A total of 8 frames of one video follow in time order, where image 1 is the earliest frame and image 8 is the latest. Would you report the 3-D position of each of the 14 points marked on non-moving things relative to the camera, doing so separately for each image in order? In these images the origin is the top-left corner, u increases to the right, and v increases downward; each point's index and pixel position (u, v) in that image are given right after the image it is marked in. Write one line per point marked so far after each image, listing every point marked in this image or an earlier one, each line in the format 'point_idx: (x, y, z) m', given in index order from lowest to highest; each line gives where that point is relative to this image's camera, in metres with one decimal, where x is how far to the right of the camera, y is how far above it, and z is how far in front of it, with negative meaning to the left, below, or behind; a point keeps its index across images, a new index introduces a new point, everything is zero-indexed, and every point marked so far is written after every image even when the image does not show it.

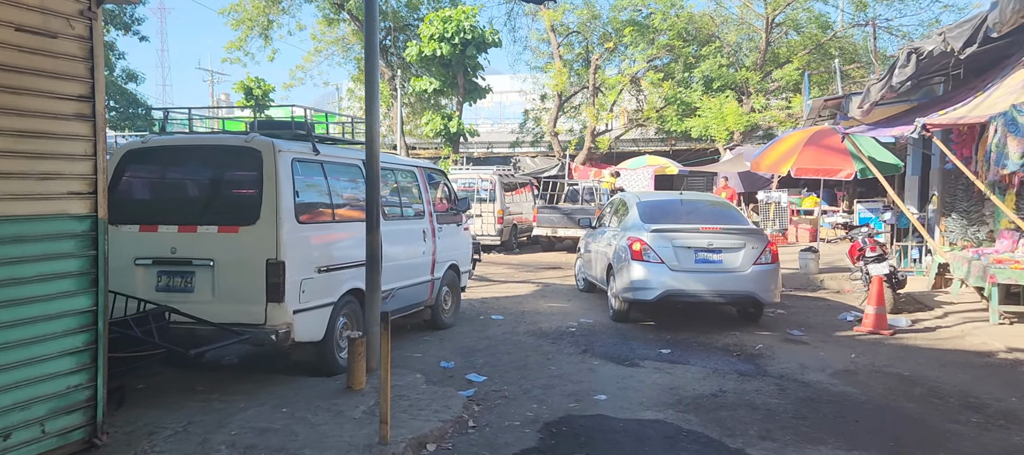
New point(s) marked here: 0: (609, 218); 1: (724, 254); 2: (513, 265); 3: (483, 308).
0: (+1.3, +0.2, +11.5) m
1: (+2.2, -0.3, +9.0) m
2: (0.0, -0.8, +16.6) m
3: (-0.4, -1.1, +10.3) m
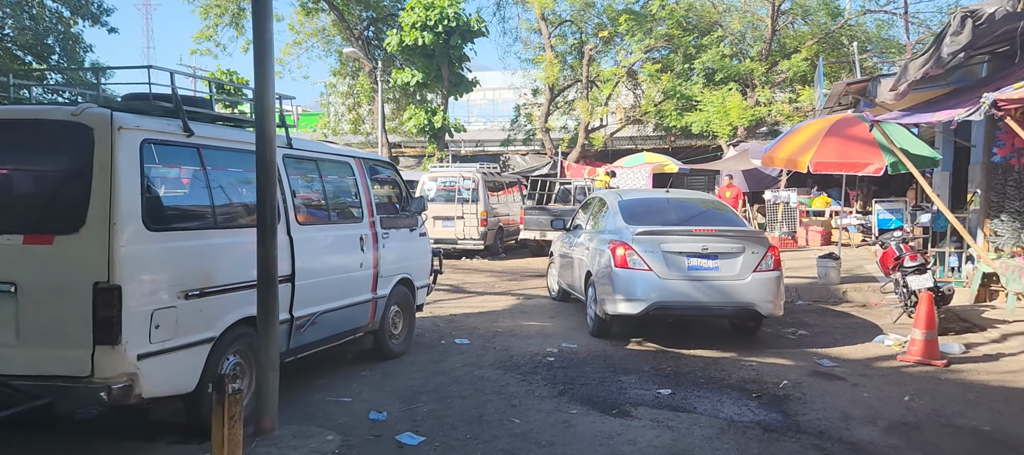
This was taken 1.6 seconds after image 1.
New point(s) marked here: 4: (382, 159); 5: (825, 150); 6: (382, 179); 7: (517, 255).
0: (+1.0, +0.1, +9.9) m
1: (+1.9, -0.3, +7.4) m
2: (-0.3, -0.9, +15.0) m
3: (-0.7, -1.1, +8.7) m
4: (-1.2, +0.6, +7.2) m
5: (+3.8, +1.0, +9.6) m
6: (-1.2, +0.4, +7.2) m
7: (+0.1, -0.6, +18.5) m
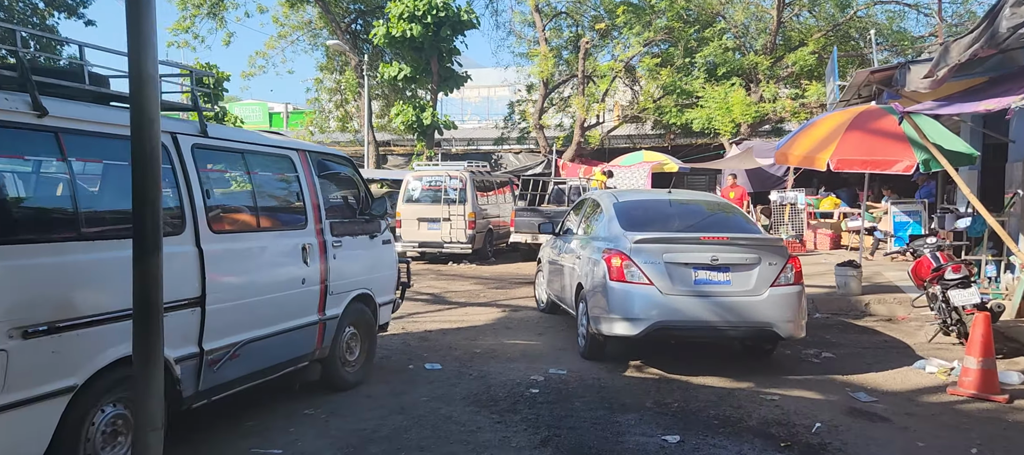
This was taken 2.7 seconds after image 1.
0: (+0.8, +0.1, +8.8) m
1: (+1.8, -0.4, +6.3) m
2: (-0.5, -0.9, +13.9) m
3: (-0.9, -1.2, +7.6) m
4: (-1.4, +0.6, +6.1) m
5: (+3.6, +0.9, +8.6) m
6: (-1.4, +0.4, +6.1) m
7: (-0.1, -0.7, +17.4) m
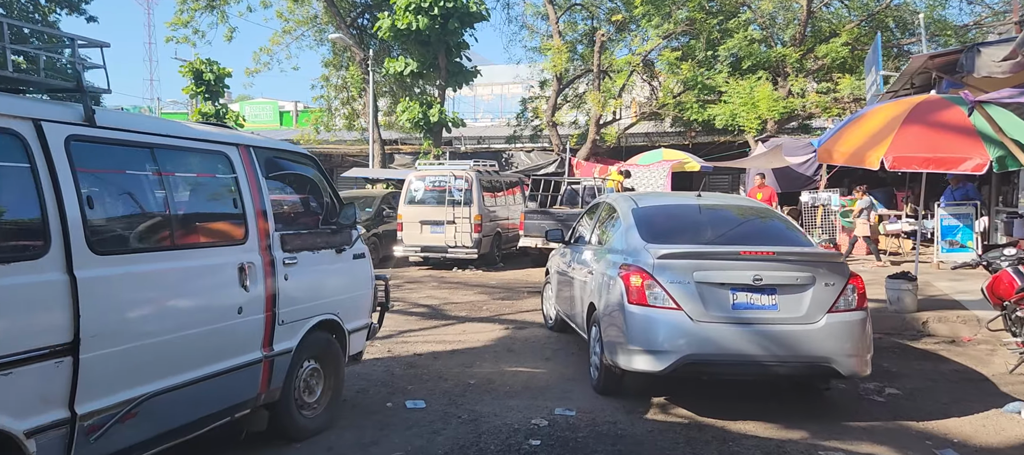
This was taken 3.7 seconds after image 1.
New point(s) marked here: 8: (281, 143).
0: (+0.8, 0.0, +7.6) m
1: (+1.7, -0.4, +5.1) m
2: (-0.4, -1.0, +12.7) m
3: (-0.9, -1.2, +6.5) m
4: (-1.4, +0.5, +5.0) m
5: (+3.6, +0.8, +7.4) m
6: (-1.4, +0.3, +4.9) m
7: (+0.1, -0.8, +16.3) m
8: (-1.5, +0.5, +5.0) m
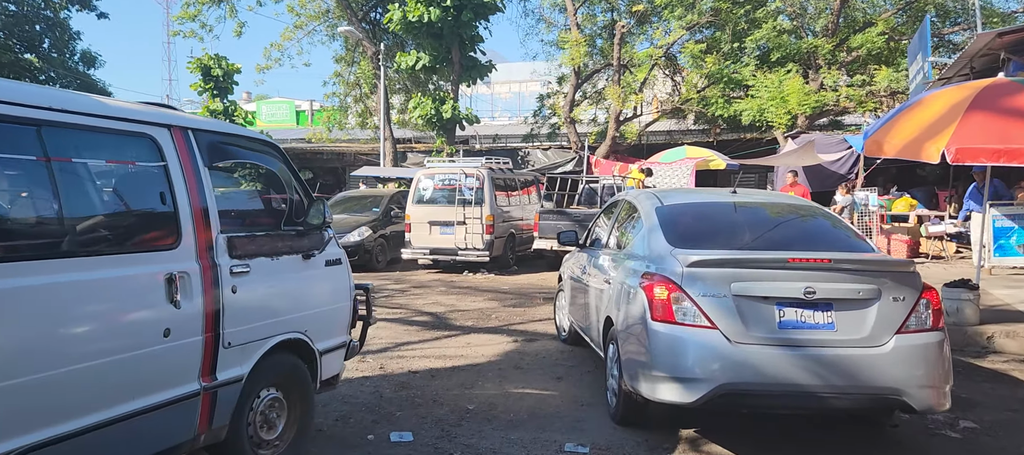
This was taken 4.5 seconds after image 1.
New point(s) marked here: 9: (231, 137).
0: (+0.9, 0.0, +6.8) m
1: (+1.7, -0.4, +4.2) m
2: (-0.2, -1.0, +11.9) m
3: (-0.8, -1.3, +5.6) m
4: (-1.4, +0.5, +4.2) m
5: (+3.7, +0.8, +6.4) m
6: (-1.4, +0.3, +4.1) m
7: (+0.4, -0.8, +15.4) m
8: (-1.5, +0.5, +4.2) m
9: (-1.5, +0.5, +4.1) m
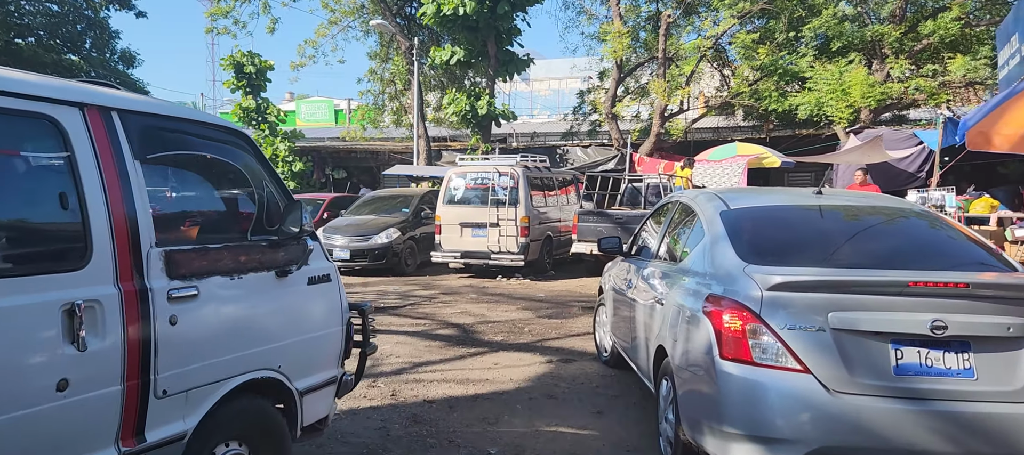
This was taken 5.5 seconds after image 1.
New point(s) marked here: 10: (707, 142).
0: (+1.1, -0.1, +5.7) m
1: (+1.8, -0.5, +3.2) m
2: (+0.3, -1.0, +10.9) m
3: (-0.7, -1.3, +4.7) m
4: (-1.3, +0.4, +3.3) m
5: (+3.9, +0.7, +5.3) m
6: (-1.3, +0.3, +3.2) m
7: (+1.1, -0.8, +14.4) m
8: (-1.3, +0.5, +3.3) m
9: (-1.4, +0.4, +3.2) m
10: (+4.8, +2.1, +19.5) m
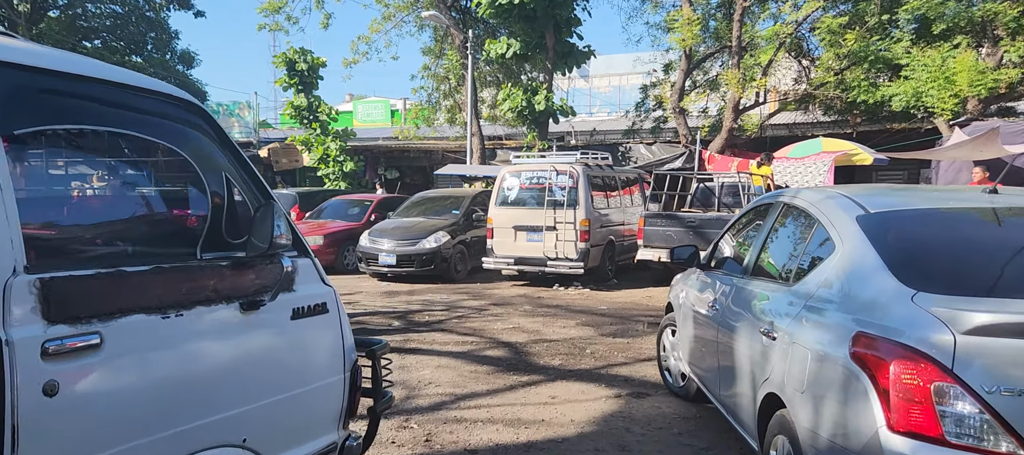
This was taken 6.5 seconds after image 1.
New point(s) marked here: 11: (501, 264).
0: (+1.5, -0.1, +4.5) m
1: (+2.0, -0.5, +1.9) m
2: (+1.0, -1.1, +9.8) m
3: (-0.4, -1.3, +3.6) m
4: (-1.1, +0.4, +2.3) m
5: (+4.2, +0.7, +3.8) m
6: (-1.1, +0.2, +2.2) m
7: (+2.0, -0.9, +13.2) m
8: (-1.1, +0.4, +2.2) m
9: (-1.2, +0.4, +2.2) m
10: (+6.1, +2.0, +18.0) m
11: (-0.2, -0.6, +12.3) m
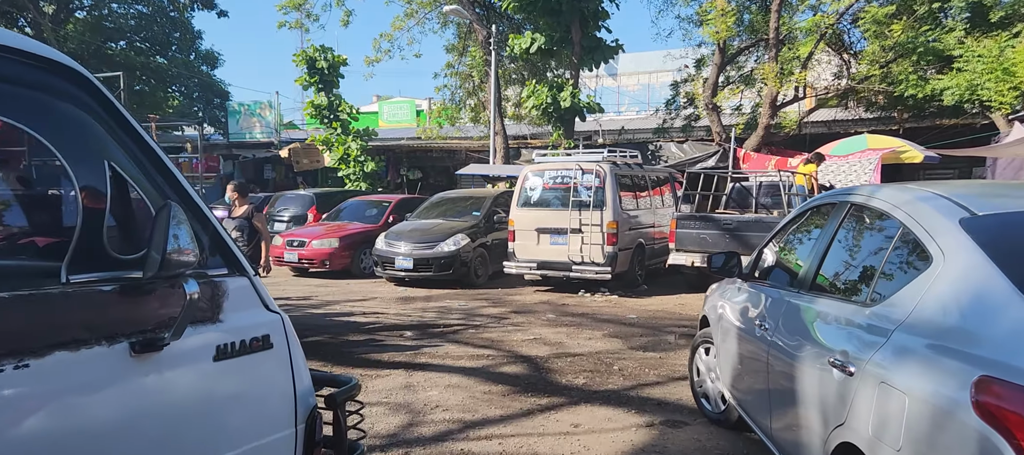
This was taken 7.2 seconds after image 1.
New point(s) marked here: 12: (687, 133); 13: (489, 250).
0: (+1.5, -0.2, +3.8) m
1: (+2.0, -0.6, +1.1) m
2: (+1.3, -1.1, +9.0) m
3: (-0.3, -1.4, +2.9) m
4: (-1.1, +0.4, +1.6) m
5: (+4.3, +0.7, +3.0) m
6: (-1.1, +0.2, +1.5) m
7: (+2.4, -0.9, +12.4) m
8: (-1.2, +0.4, +1.6) m
9: (-1.2, +0.4, +1.5) m
10: (+6.7, +2.0, +17.1) m
11: (+0.2, -0.6, +11.6) m
12: (+4.4, +2.4, +20.0) m
13: (-0.4, -0.4, +12.9) m
